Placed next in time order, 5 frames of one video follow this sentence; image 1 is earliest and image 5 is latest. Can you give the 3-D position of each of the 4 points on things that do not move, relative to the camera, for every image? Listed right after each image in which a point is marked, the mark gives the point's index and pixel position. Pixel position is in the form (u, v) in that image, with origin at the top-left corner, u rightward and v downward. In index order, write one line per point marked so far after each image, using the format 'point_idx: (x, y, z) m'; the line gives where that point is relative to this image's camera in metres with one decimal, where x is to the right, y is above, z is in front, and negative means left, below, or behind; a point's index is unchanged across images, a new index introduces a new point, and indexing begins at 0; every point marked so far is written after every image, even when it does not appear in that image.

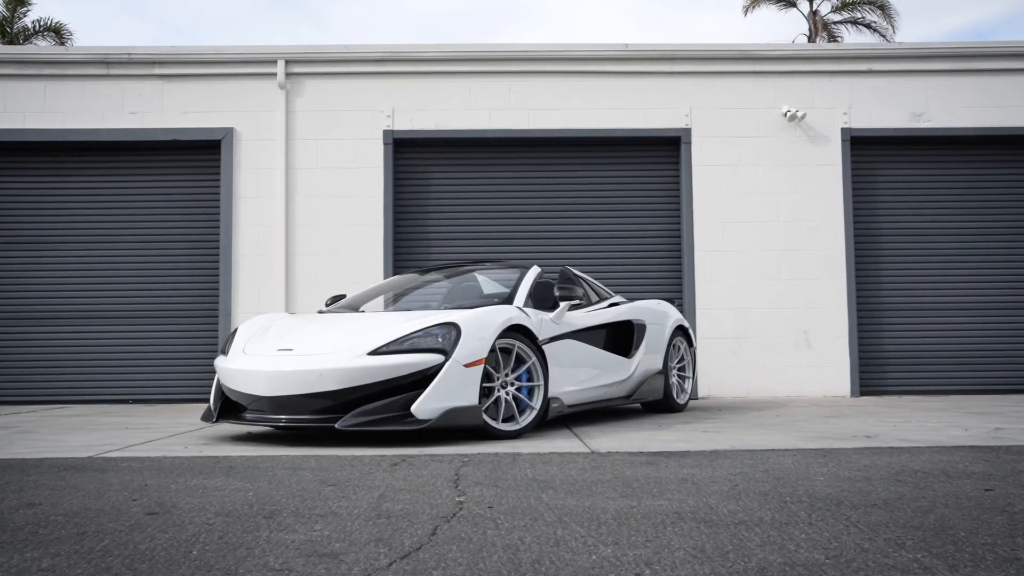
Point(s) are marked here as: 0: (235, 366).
0: (-1.5, -0.4, +4.8) m
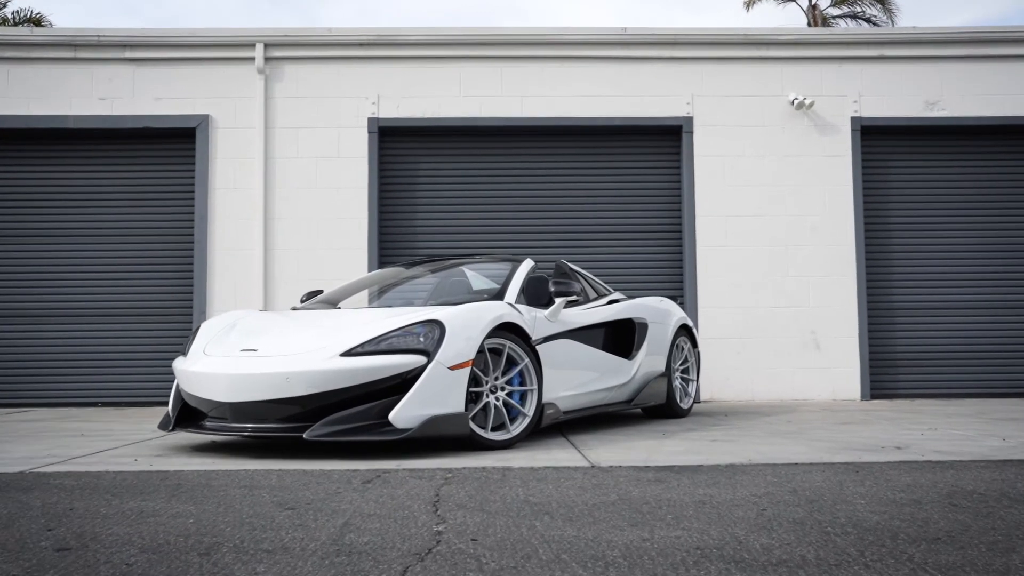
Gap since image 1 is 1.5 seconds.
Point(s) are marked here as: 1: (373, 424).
0: (-1.5, -0.4, +4.3) m
1: (-0.6, -0.6, +4.0) m
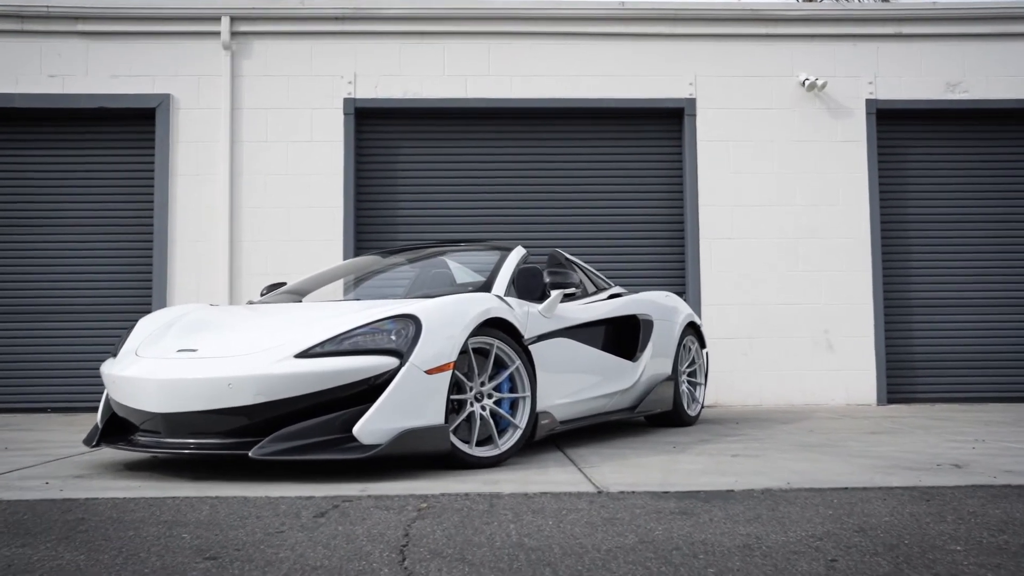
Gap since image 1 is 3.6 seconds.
0: (-1.6, -0.3, +3.6) m
1: (-0.7, -0.6, +3.4) m
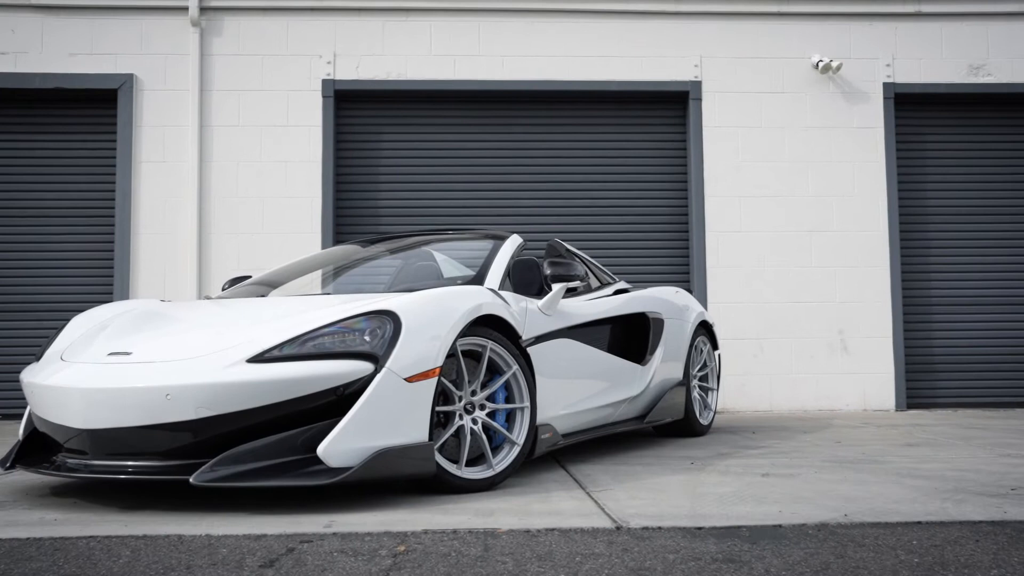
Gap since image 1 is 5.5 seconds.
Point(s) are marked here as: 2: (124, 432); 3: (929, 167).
0: (-1.6, -0.3, +3.0) m
1: (-0.7, -0.5, +2.8) m
2: (-1.2, -0.4, +2.8) m
3: (+3.5, +1.0, +7.4) m
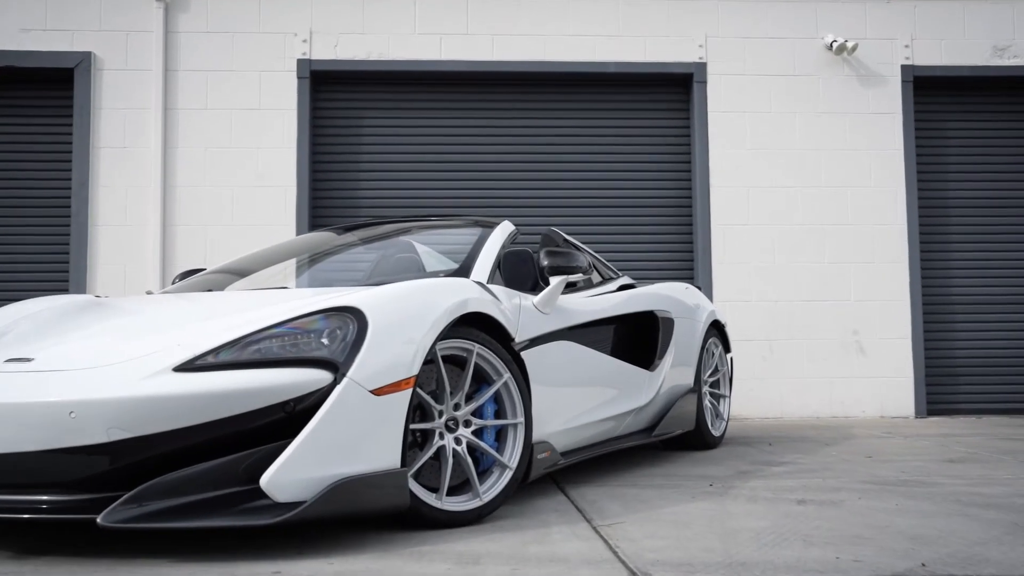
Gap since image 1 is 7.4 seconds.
0: (-1.6, -0.3, +2.4) m
1: (-0.7, -0.5, +2.2) m
2: (-1.2, -0.4, +2.2) m
3: (+3.4, +1.0, +6.9) m
